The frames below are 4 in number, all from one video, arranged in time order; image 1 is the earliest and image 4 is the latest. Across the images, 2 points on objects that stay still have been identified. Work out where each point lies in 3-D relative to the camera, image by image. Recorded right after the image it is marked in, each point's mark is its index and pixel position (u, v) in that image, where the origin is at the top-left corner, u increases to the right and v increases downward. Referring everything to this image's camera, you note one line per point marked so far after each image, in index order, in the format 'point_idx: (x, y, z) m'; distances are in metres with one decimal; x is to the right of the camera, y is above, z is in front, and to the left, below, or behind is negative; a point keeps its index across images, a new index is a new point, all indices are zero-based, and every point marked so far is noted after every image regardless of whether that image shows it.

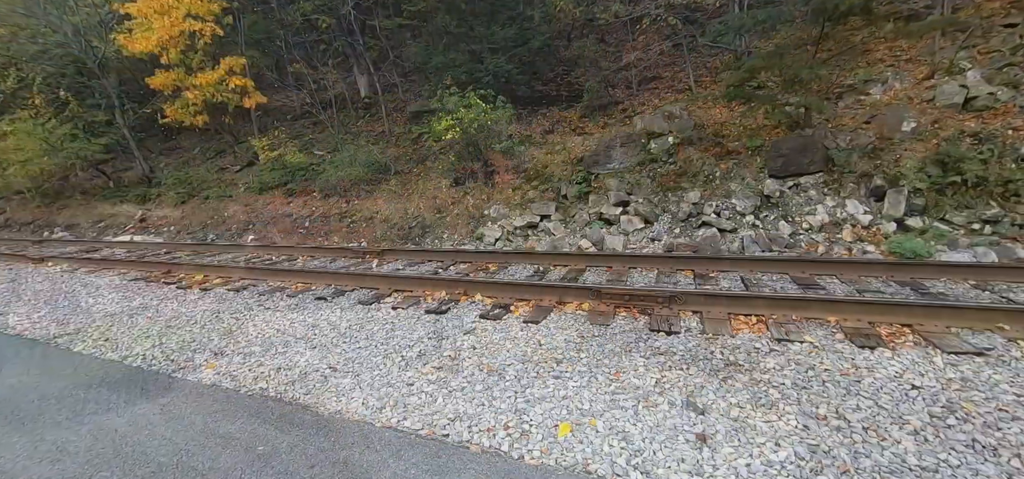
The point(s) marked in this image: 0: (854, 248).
0: (+5.3, -0.1, +6.6) m
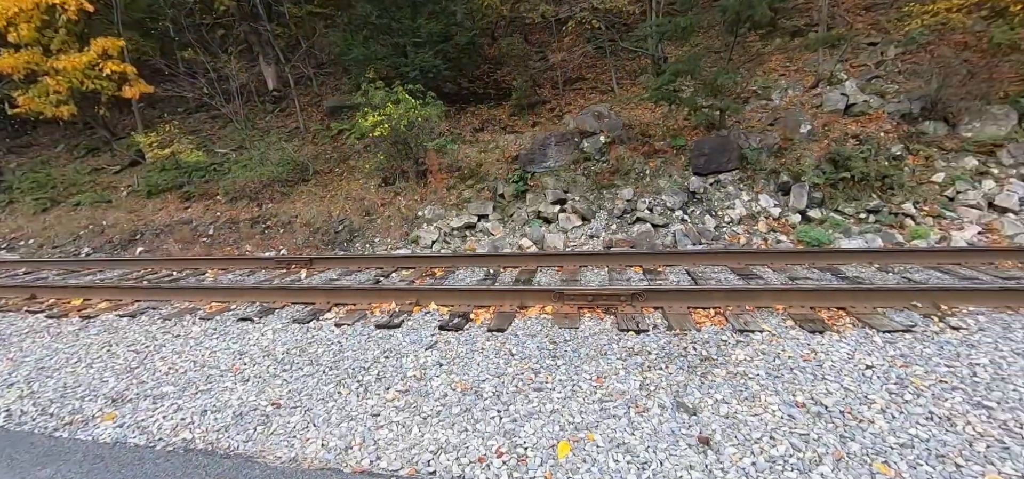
0: (+4.4, 0.0, +7.3) m
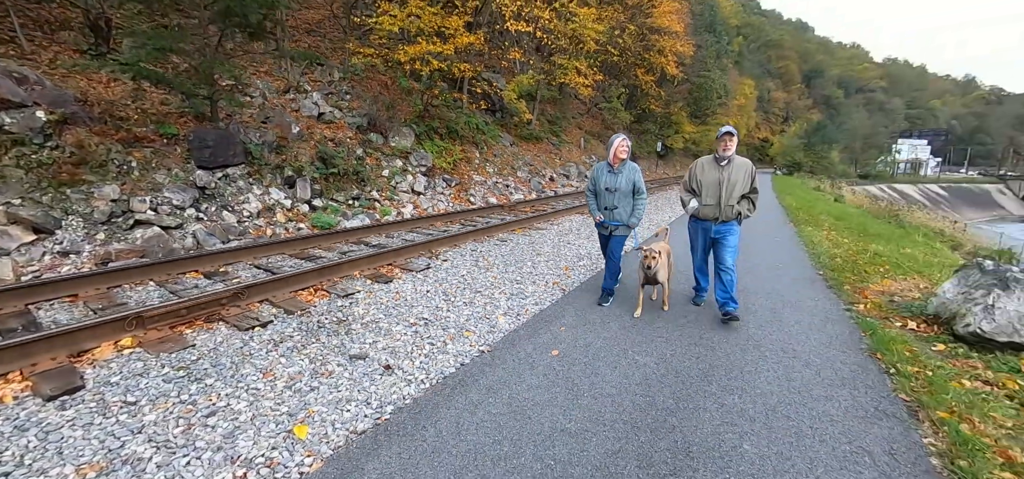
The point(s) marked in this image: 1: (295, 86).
0: (-4.2, +0.2, +8.0) m
1: (-5.8, +4.1, +11.5) m
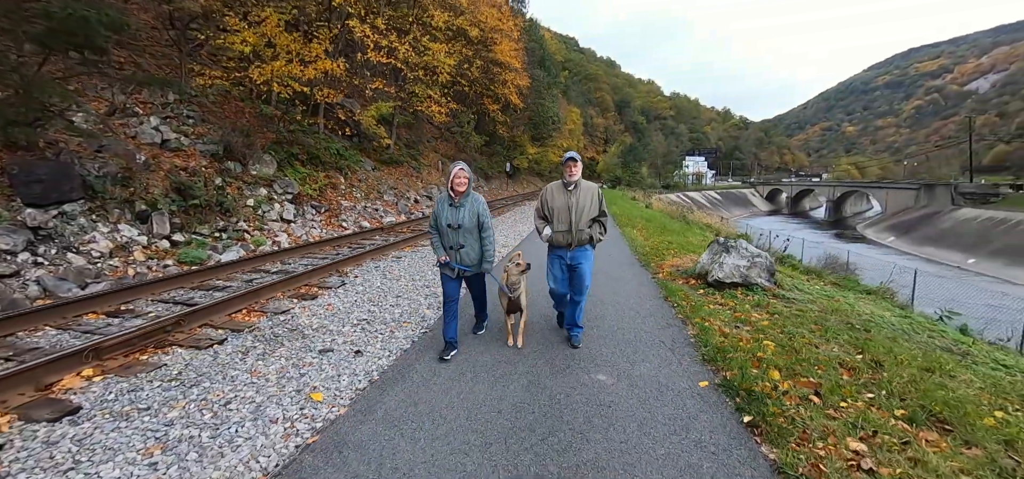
0: (-6.2, -0.4, +7.5) m
1: (-9.3, +3.1, +10.4) m
